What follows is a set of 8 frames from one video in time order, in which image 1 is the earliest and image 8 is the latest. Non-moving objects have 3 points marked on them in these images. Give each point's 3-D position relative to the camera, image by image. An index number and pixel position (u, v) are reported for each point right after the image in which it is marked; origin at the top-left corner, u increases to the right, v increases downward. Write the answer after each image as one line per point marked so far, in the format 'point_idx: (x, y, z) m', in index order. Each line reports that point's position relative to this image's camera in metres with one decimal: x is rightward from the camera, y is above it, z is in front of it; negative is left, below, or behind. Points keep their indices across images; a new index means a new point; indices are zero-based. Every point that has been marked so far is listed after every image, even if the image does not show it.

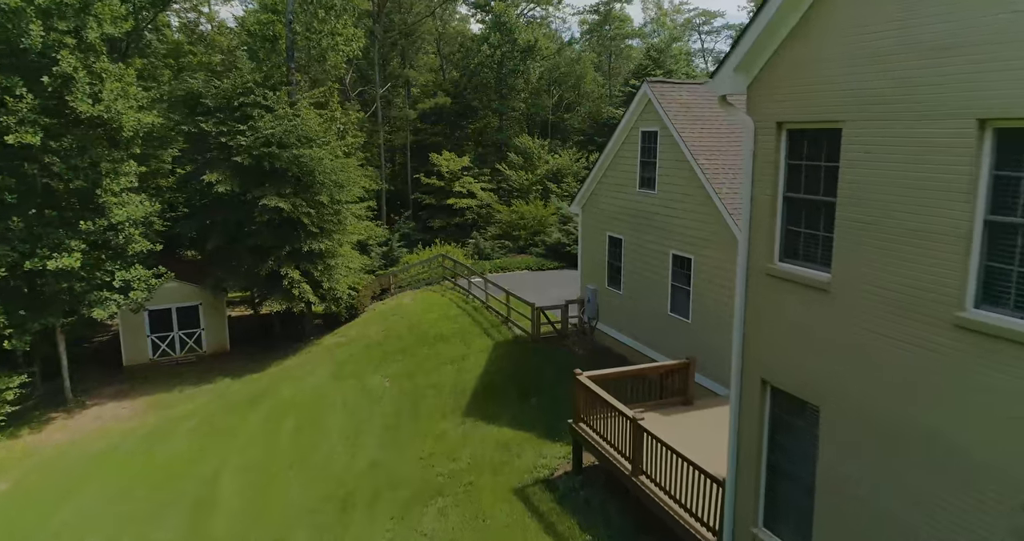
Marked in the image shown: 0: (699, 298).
0: (+3.1, -0.4, +12.4) m
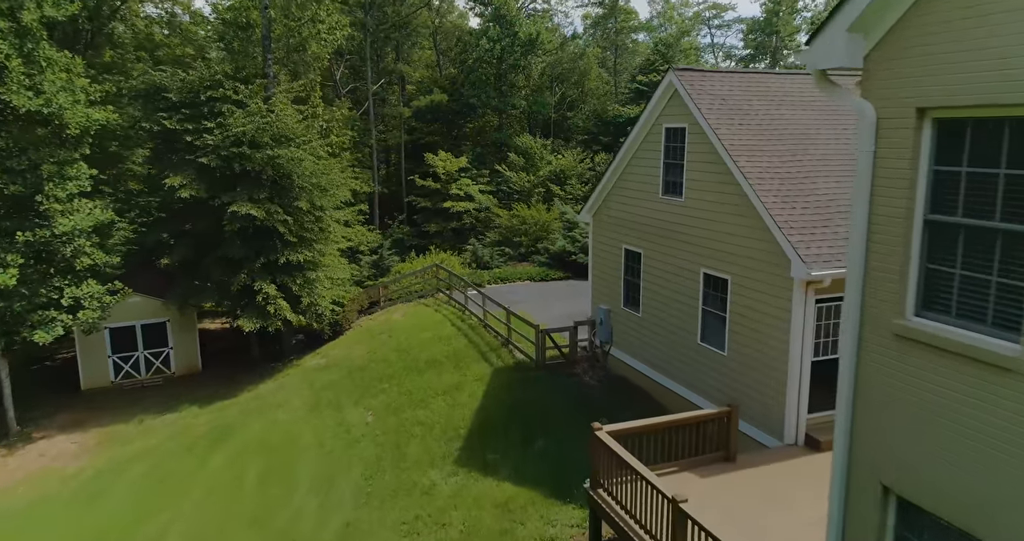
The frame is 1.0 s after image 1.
0: (+3.1, -0.8, +10.4) m
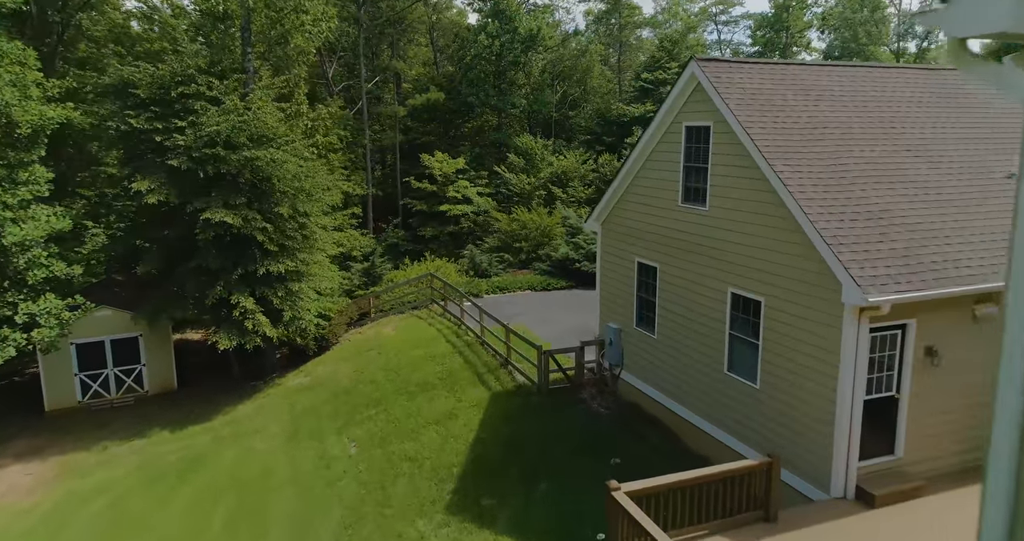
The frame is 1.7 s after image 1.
0: (+3.1, -1.0, +9.0) m
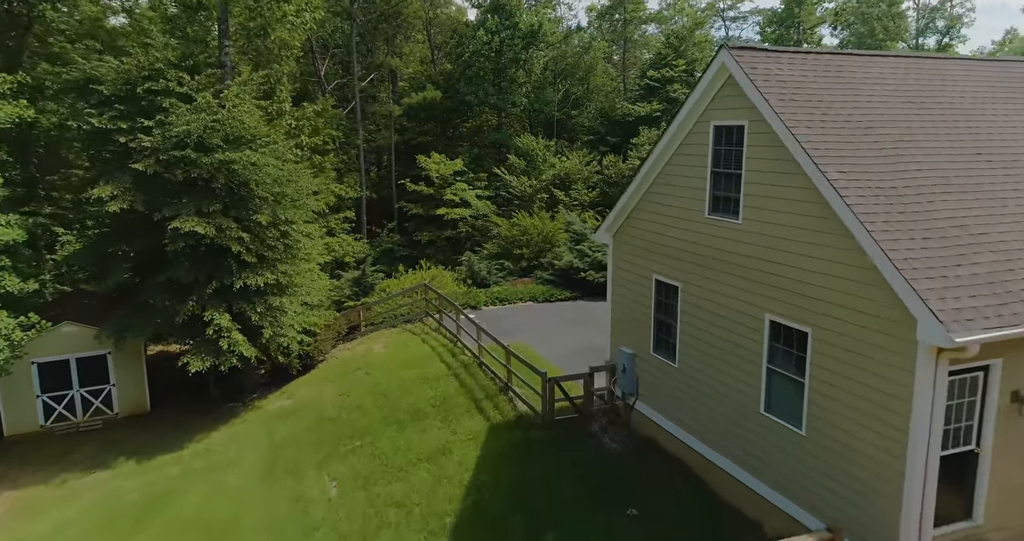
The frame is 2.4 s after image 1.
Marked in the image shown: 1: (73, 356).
0: (+3.1, -1.3, +7.6) m
1: (-9.2, -1.8, +15.7) m
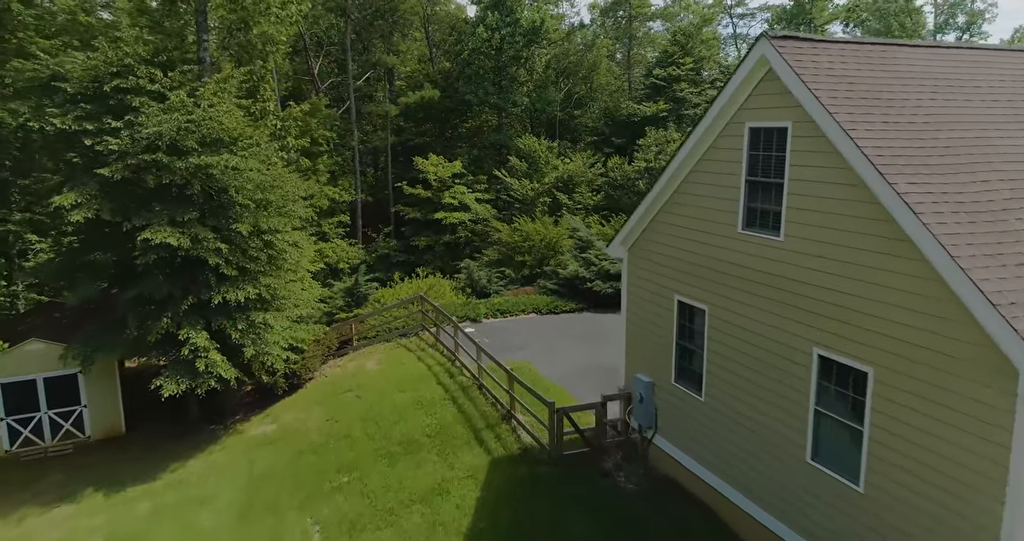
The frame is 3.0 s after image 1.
0: (+3.2, -1.5, +6.4) m
1: (-9.2, -2.0, +14.5) m
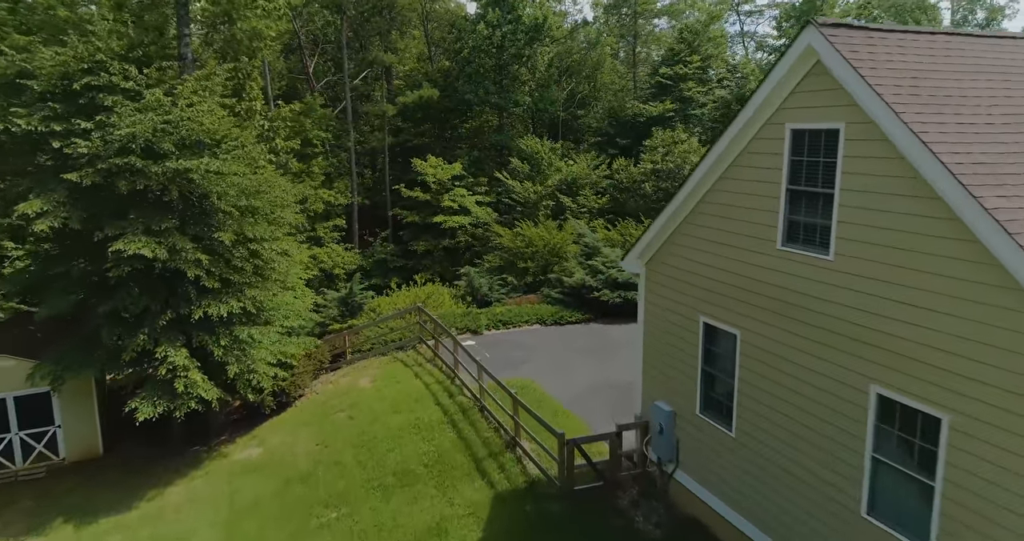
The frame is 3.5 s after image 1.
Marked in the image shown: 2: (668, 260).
0: (+3.2, -1.7, +5.4) m
1: (-9.1, -2.3, +13.5) m
2: (+1.9, +0.1, +9.1) m
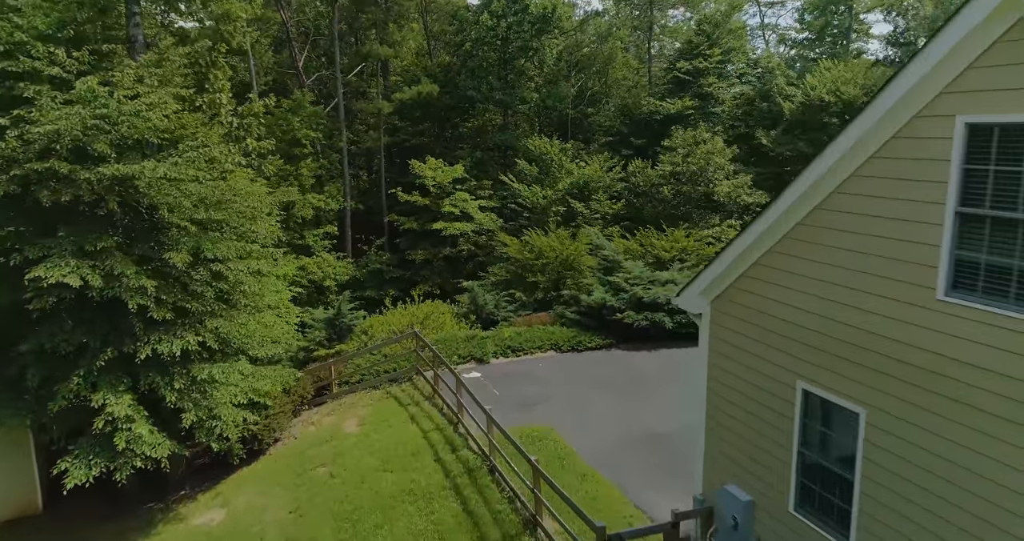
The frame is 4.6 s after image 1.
0: (+3.5, -2.1, +3.2) m
1: (-8.9, -2.6, +11.3) m
2: (+2.1, -0.3, +6.9) m
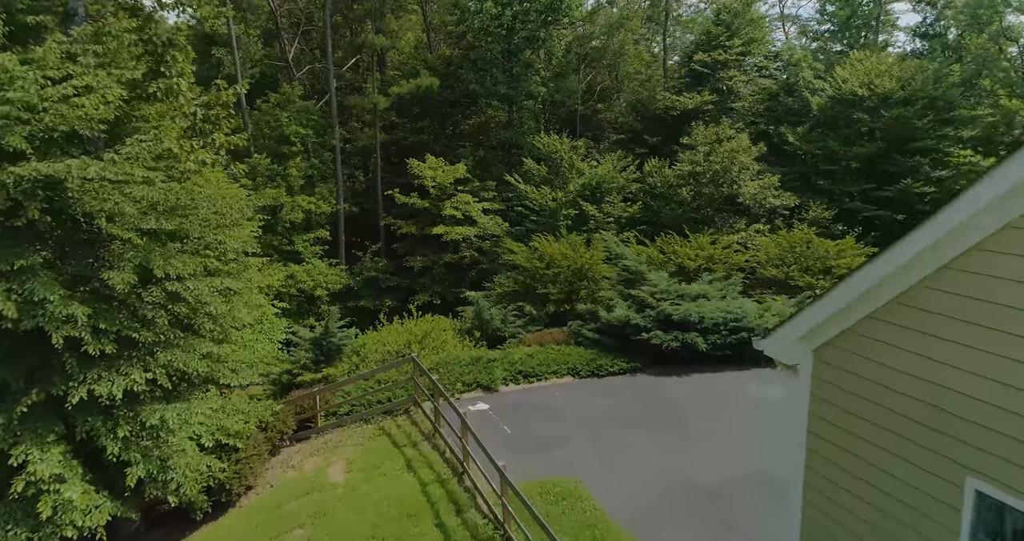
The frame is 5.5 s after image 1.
0: (+3.7, -2.4, +1.3) m
1: (-8.6, -2.9, +9.3) m
2: (+2.3, -0.5, +4.9) m
